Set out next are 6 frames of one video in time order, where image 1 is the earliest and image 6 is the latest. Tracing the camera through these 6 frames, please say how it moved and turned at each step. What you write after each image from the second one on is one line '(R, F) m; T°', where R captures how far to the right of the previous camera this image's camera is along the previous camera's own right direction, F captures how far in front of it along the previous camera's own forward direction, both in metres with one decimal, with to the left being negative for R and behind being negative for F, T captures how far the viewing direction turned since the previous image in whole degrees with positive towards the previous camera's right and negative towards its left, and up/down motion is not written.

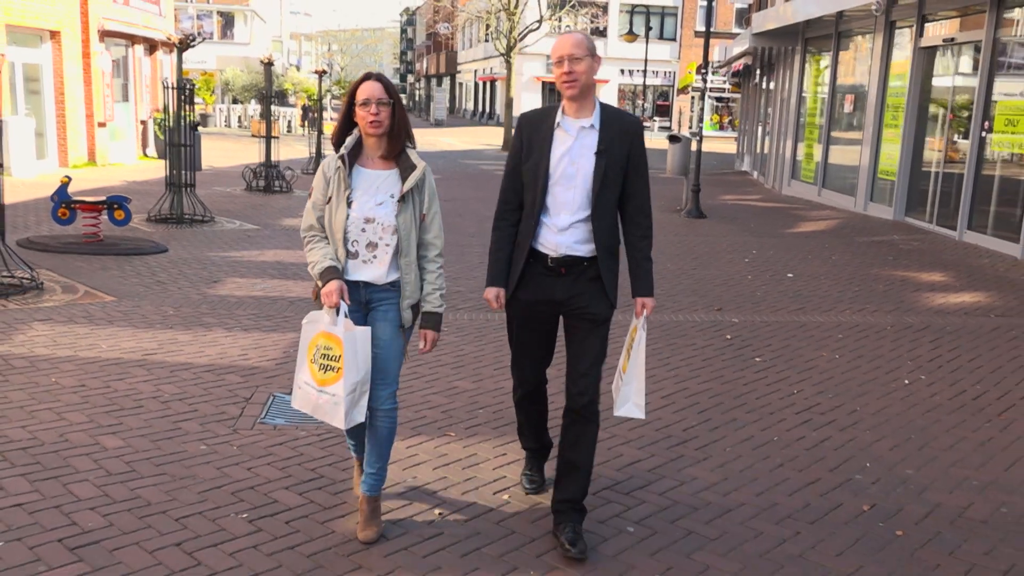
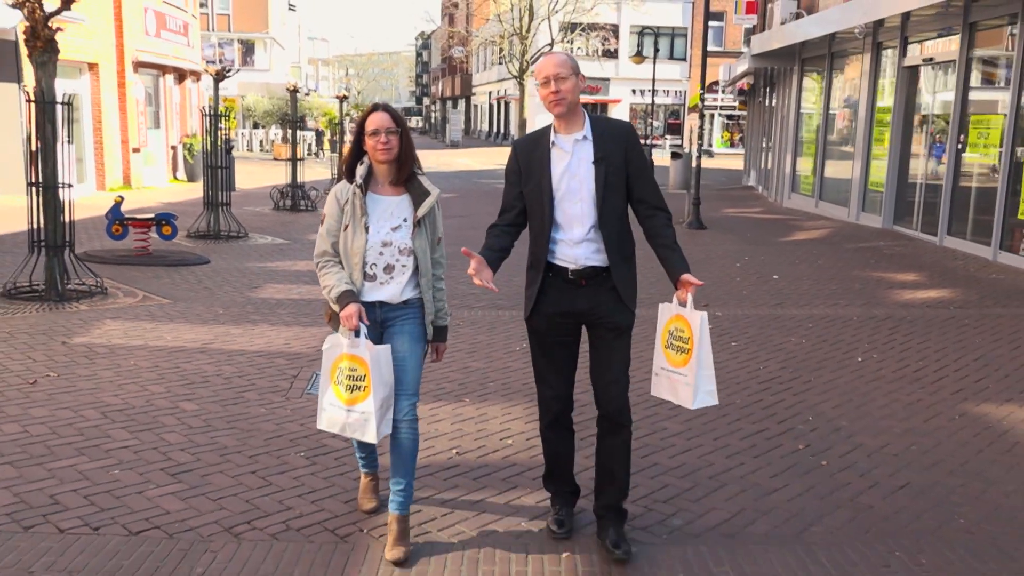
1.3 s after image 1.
(+0.1, -1.0) m; -1°
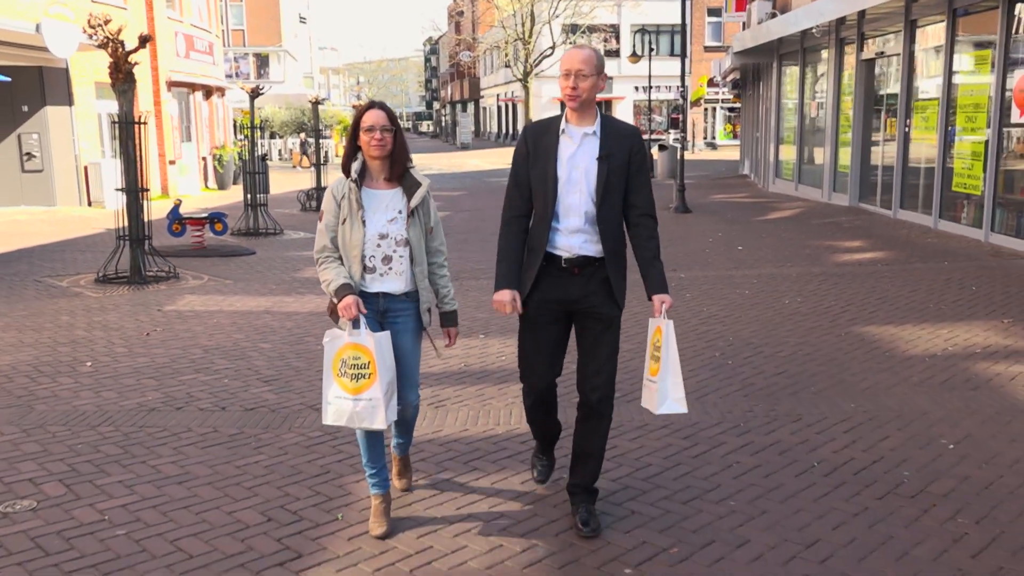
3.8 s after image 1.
(+0.2, -1.8) m; -1°
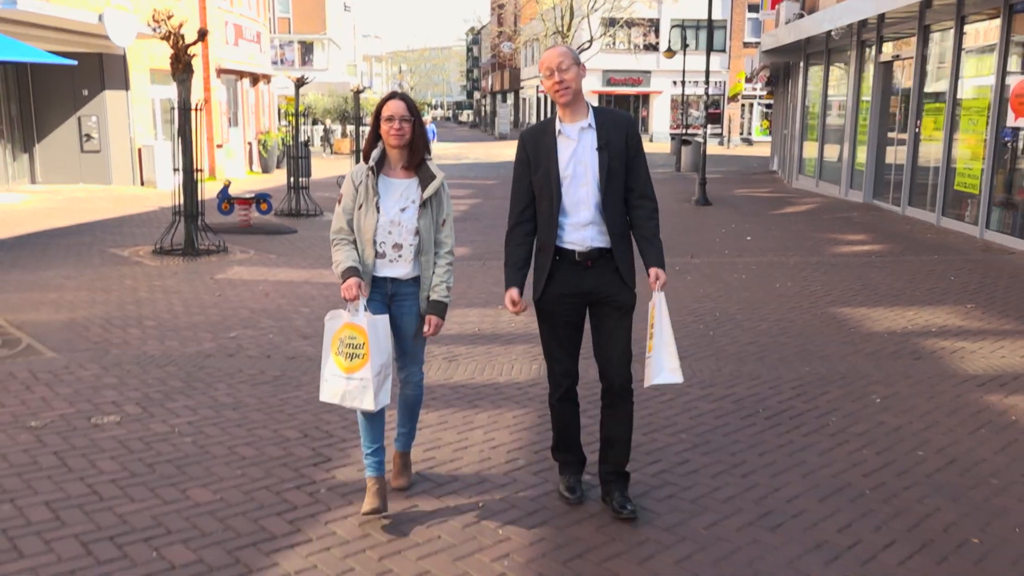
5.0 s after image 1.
(+0.2, -0.9) m; -2°
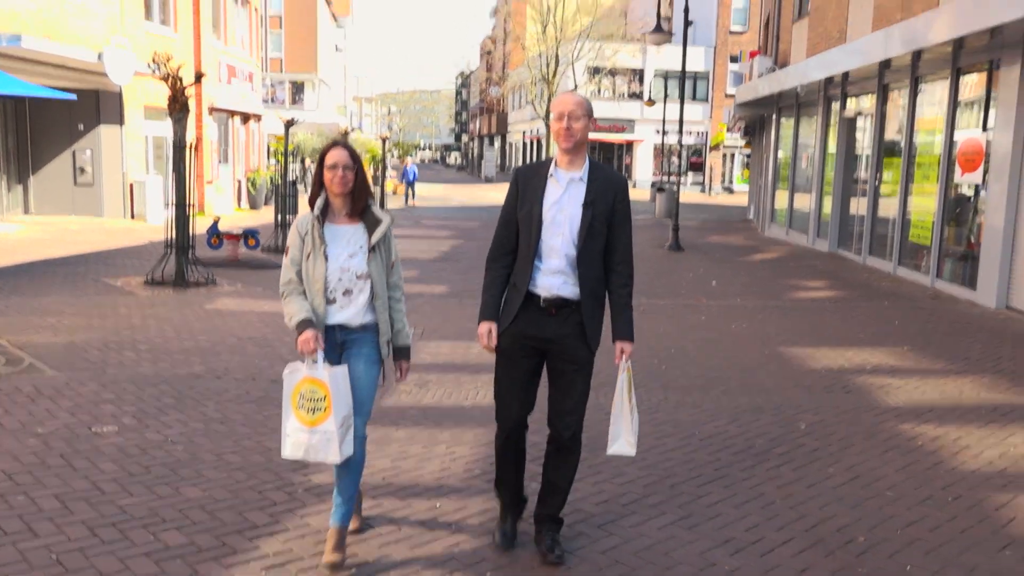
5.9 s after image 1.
(+0.1, -0.6) m; +1°
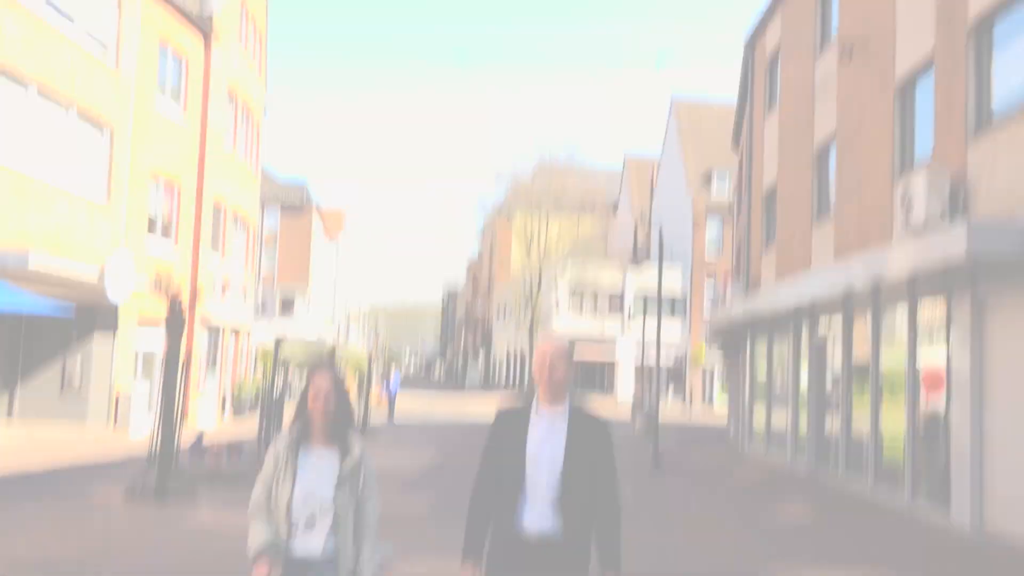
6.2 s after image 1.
(0.0, -0.4) m; +1°
